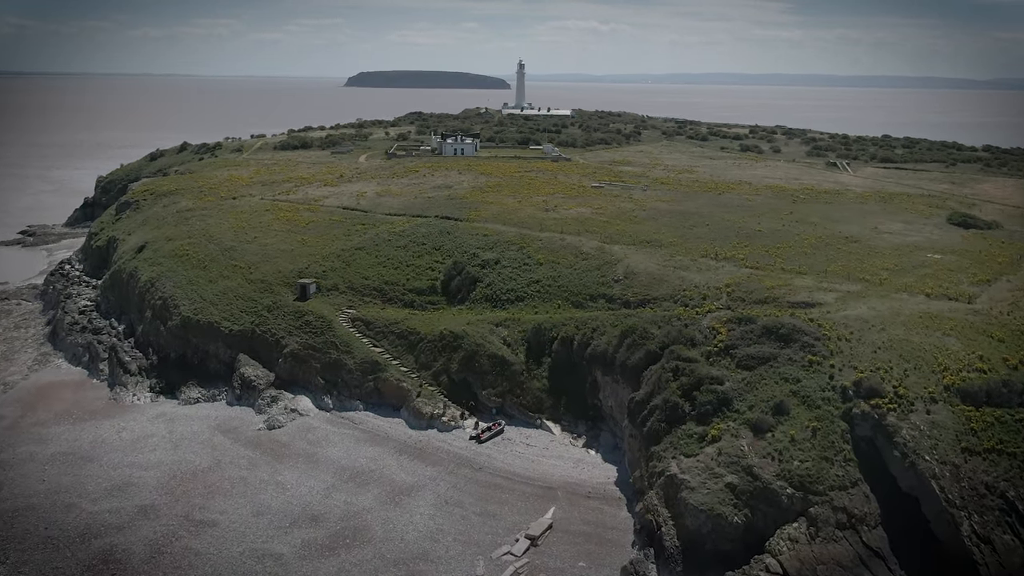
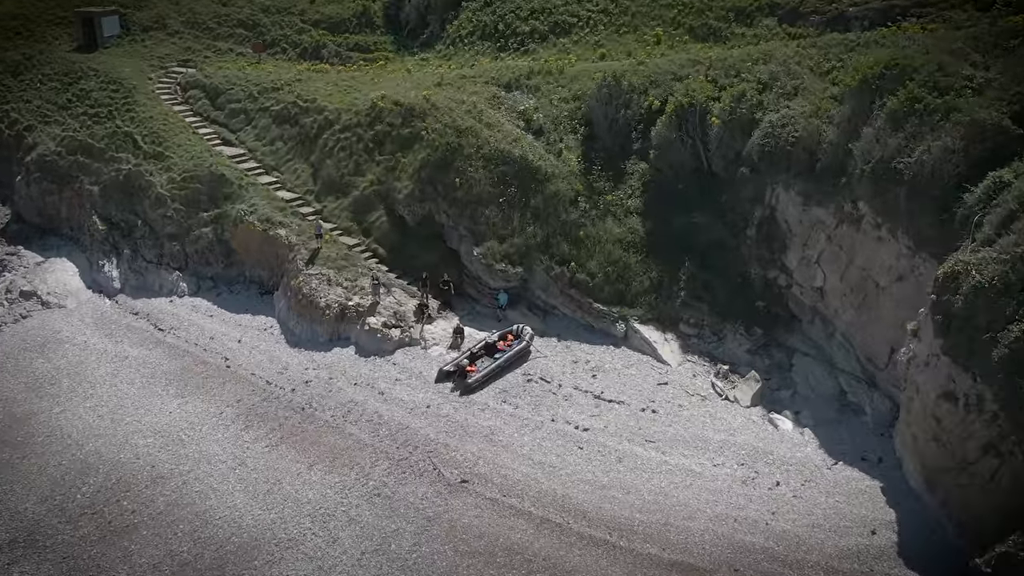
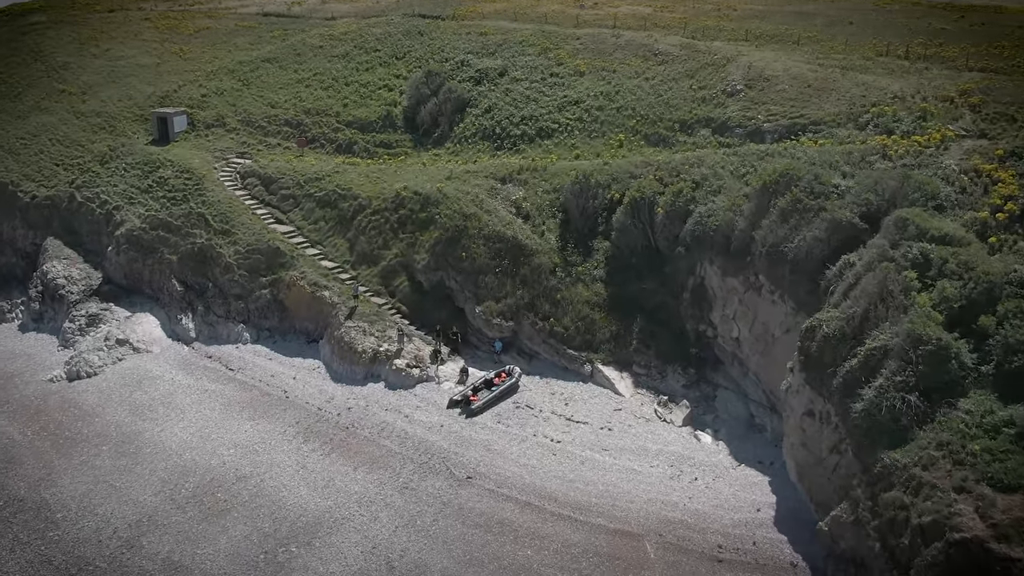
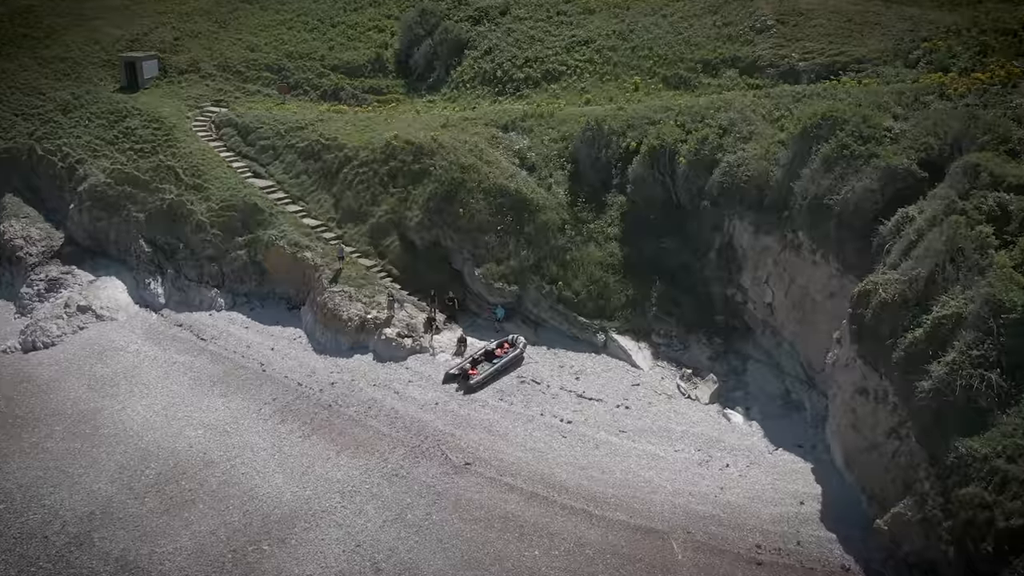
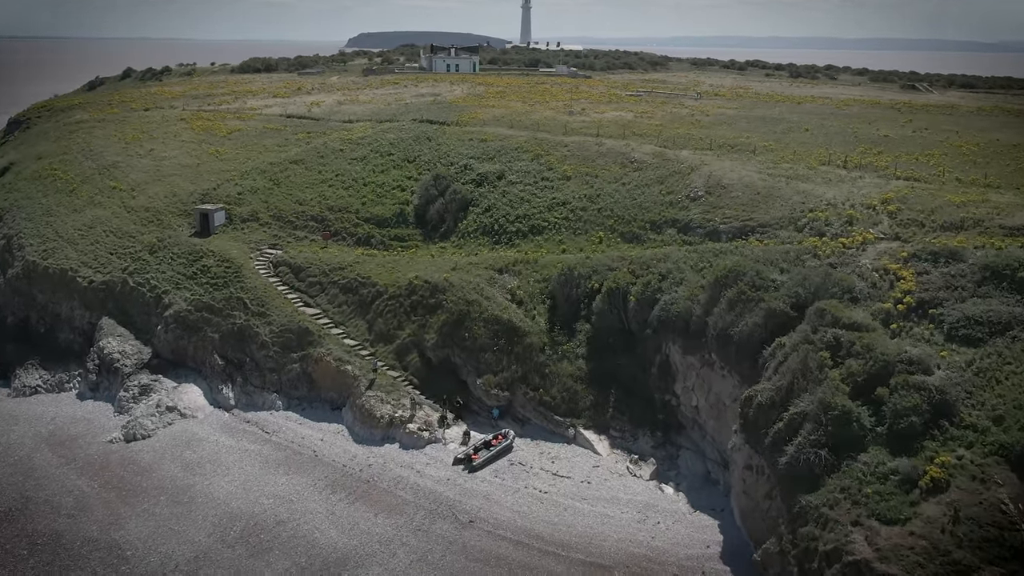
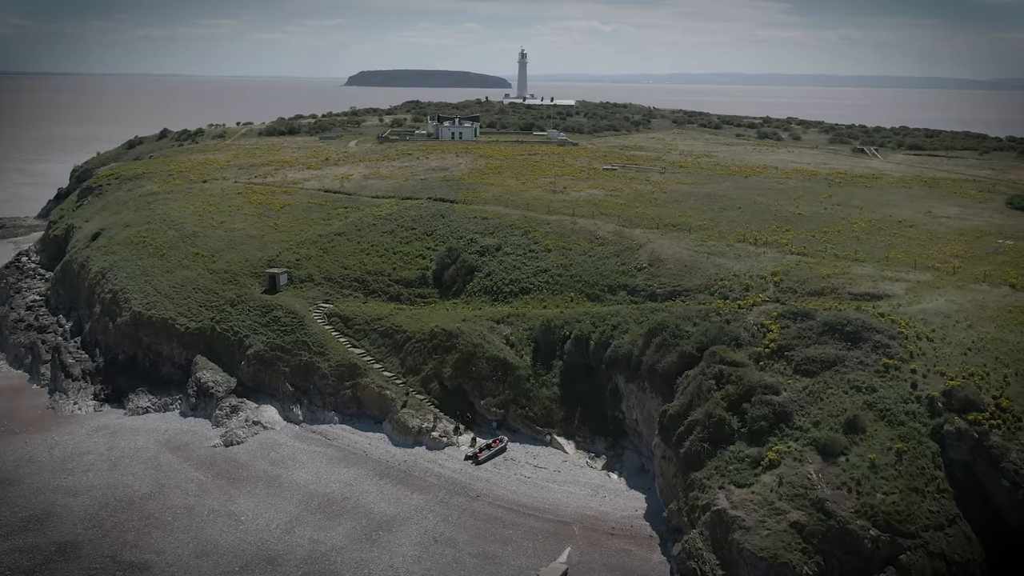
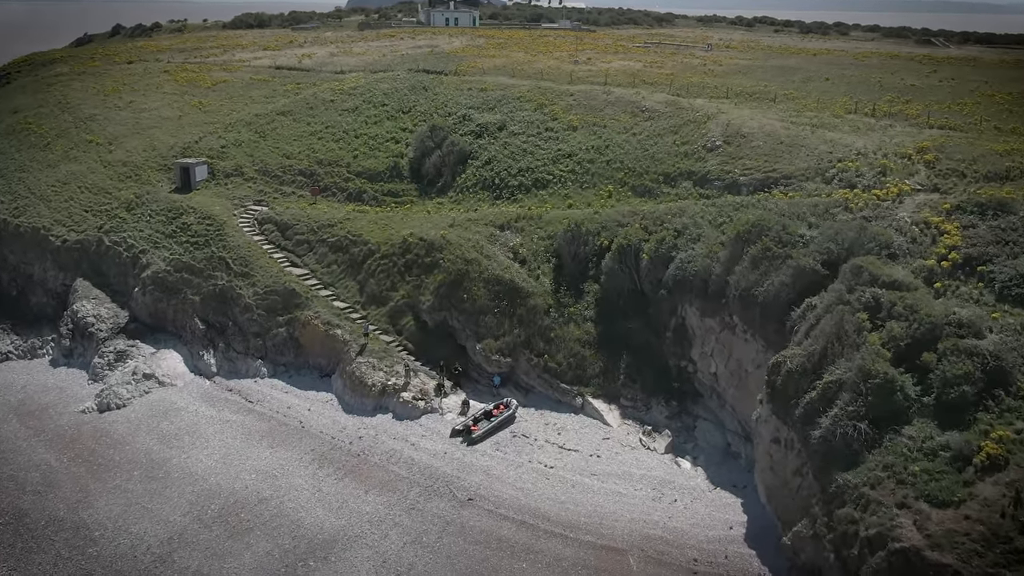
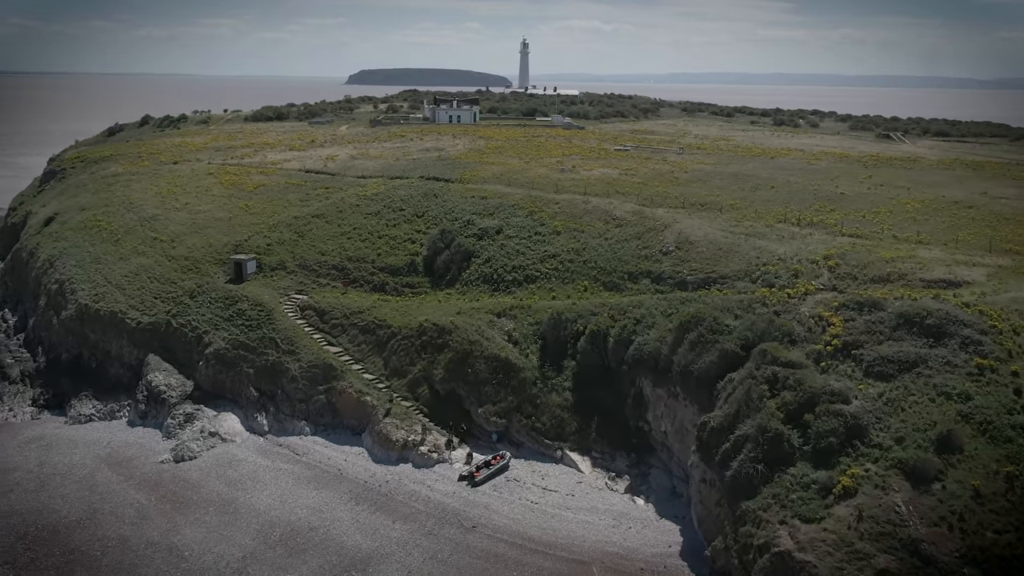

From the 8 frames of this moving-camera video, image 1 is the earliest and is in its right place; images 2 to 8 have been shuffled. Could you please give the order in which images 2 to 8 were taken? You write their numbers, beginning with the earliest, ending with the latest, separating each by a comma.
6, 8, 5, 7, 3, 4, 2
